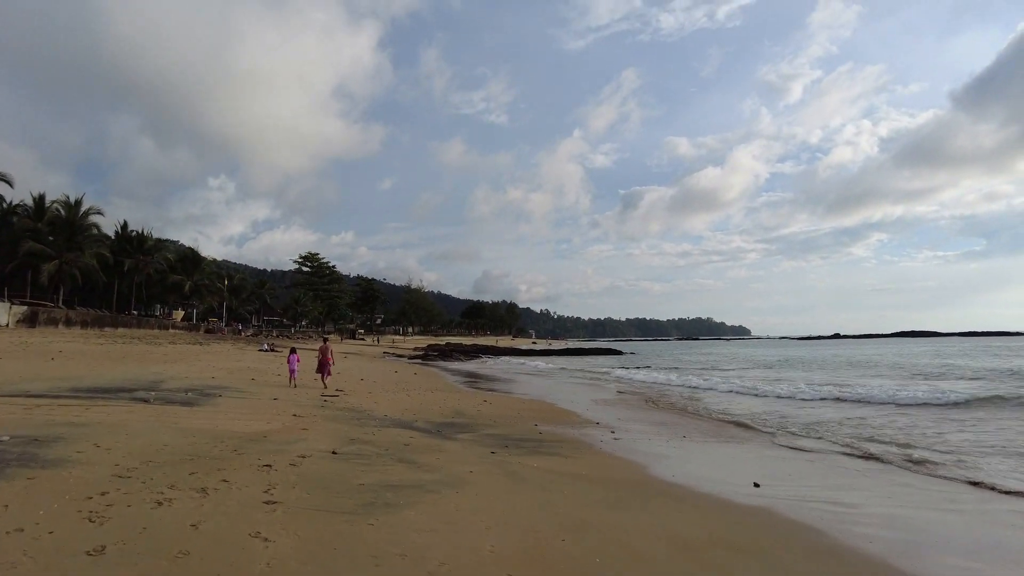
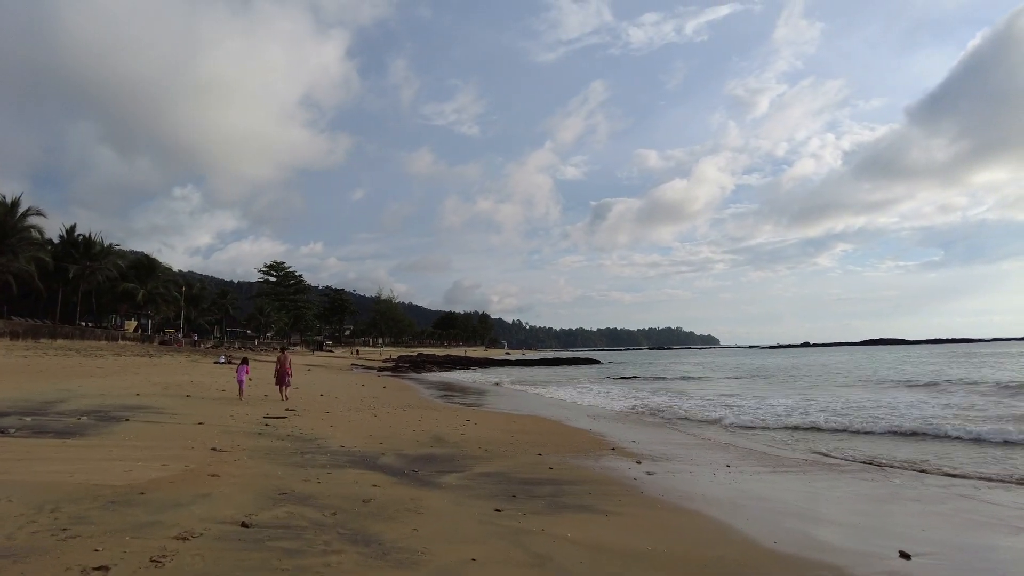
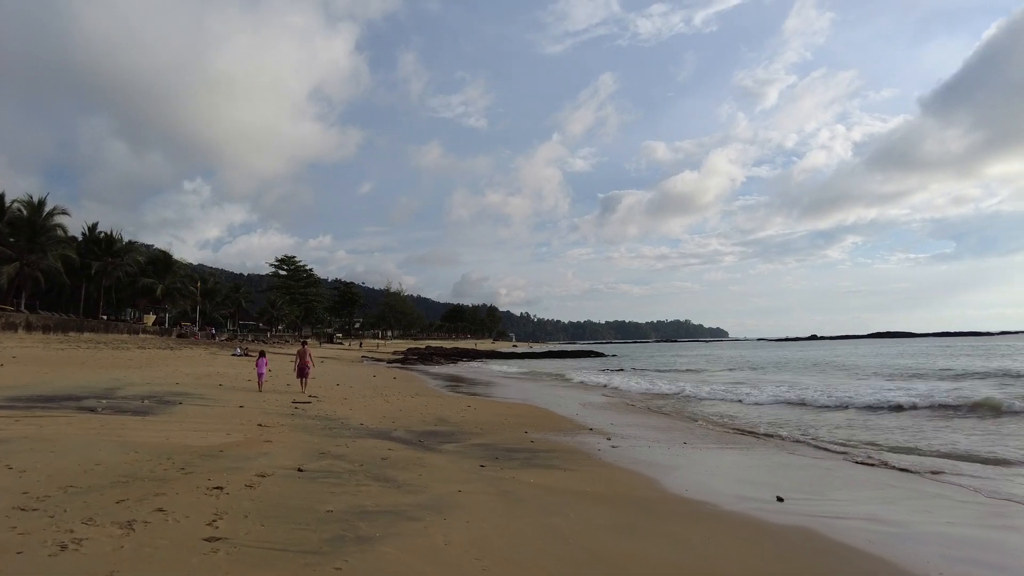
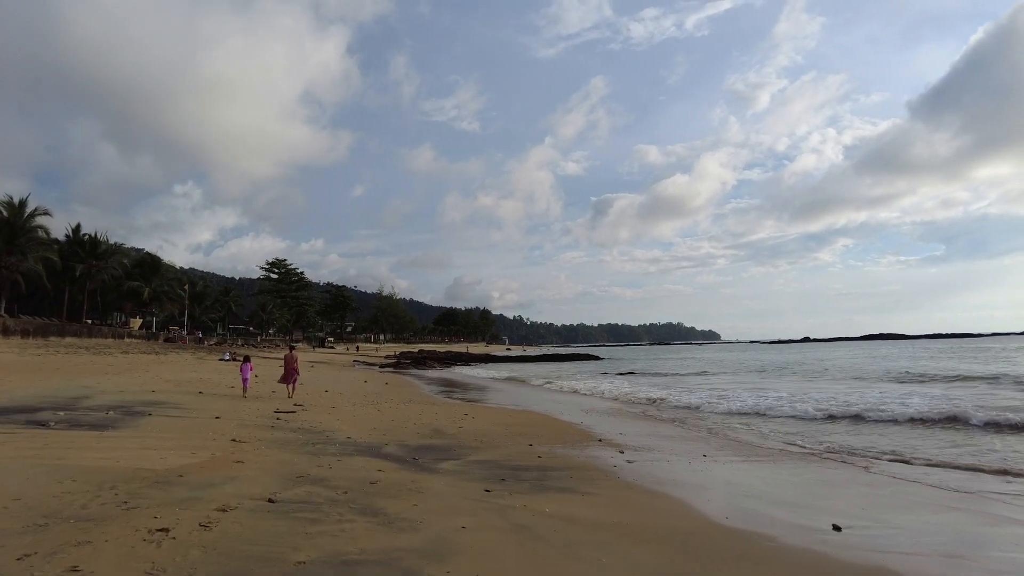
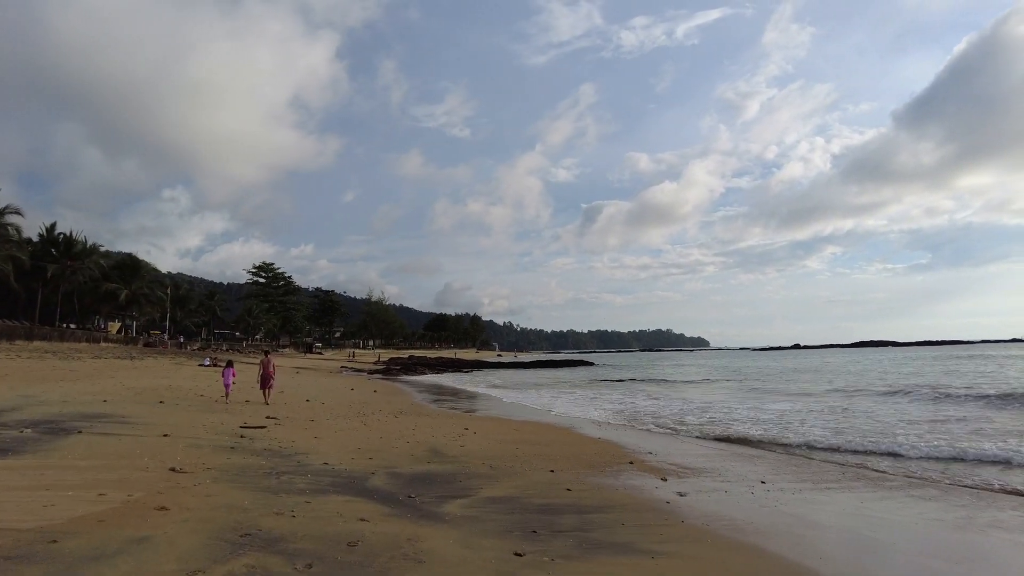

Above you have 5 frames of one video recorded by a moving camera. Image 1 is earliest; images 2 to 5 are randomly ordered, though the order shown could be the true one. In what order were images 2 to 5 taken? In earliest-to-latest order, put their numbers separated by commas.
3, 4, 2, 5
